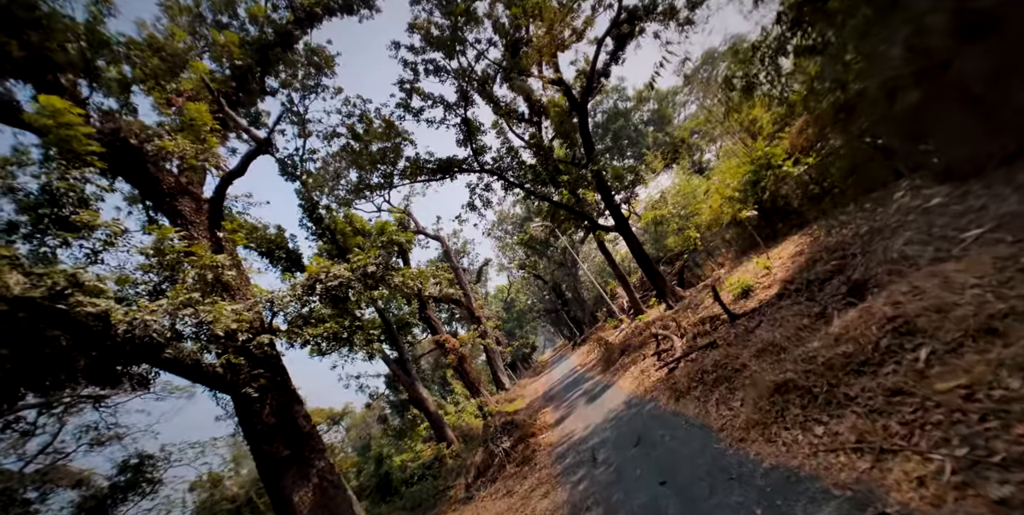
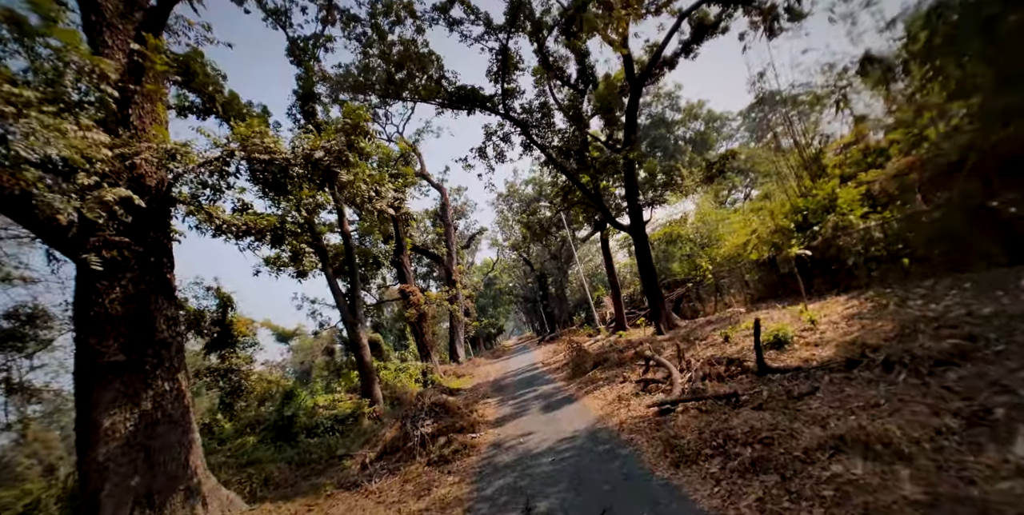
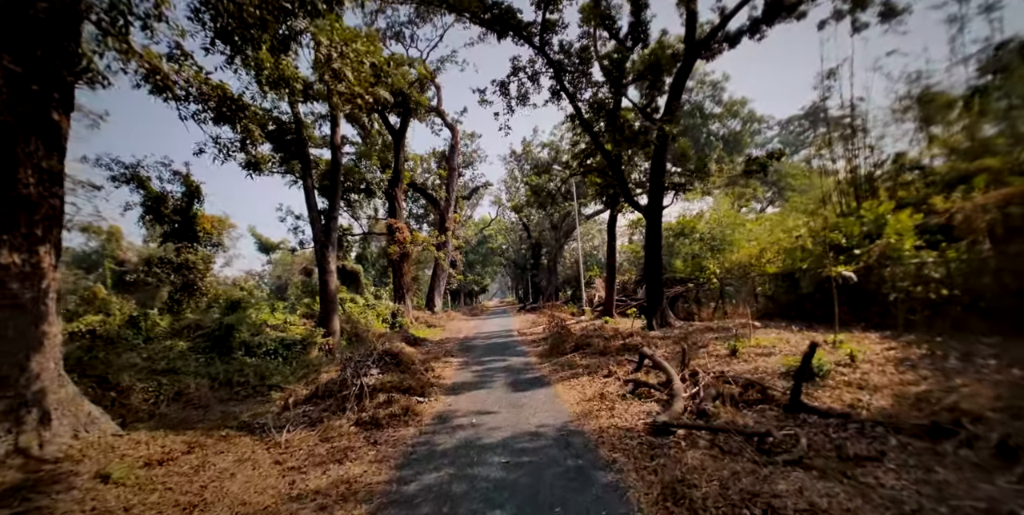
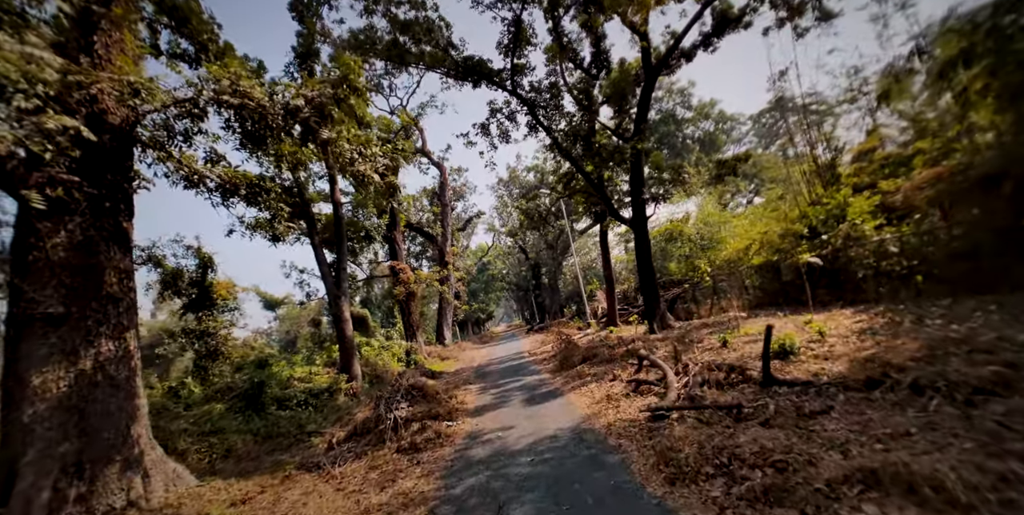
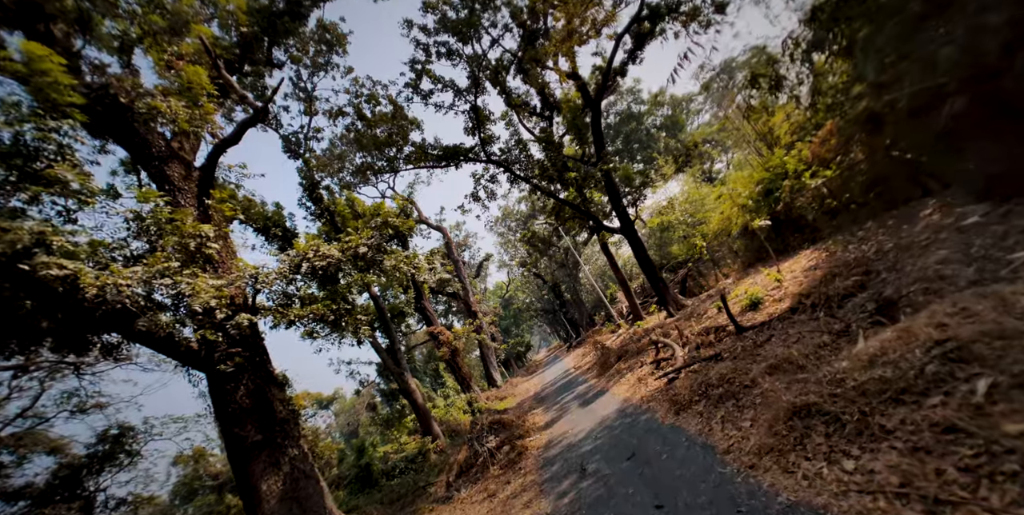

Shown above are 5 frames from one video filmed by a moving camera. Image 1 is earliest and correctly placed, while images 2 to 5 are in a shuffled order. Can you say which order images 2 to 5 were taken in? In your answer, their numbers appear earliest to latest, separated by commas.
5, 2, 4, 3
